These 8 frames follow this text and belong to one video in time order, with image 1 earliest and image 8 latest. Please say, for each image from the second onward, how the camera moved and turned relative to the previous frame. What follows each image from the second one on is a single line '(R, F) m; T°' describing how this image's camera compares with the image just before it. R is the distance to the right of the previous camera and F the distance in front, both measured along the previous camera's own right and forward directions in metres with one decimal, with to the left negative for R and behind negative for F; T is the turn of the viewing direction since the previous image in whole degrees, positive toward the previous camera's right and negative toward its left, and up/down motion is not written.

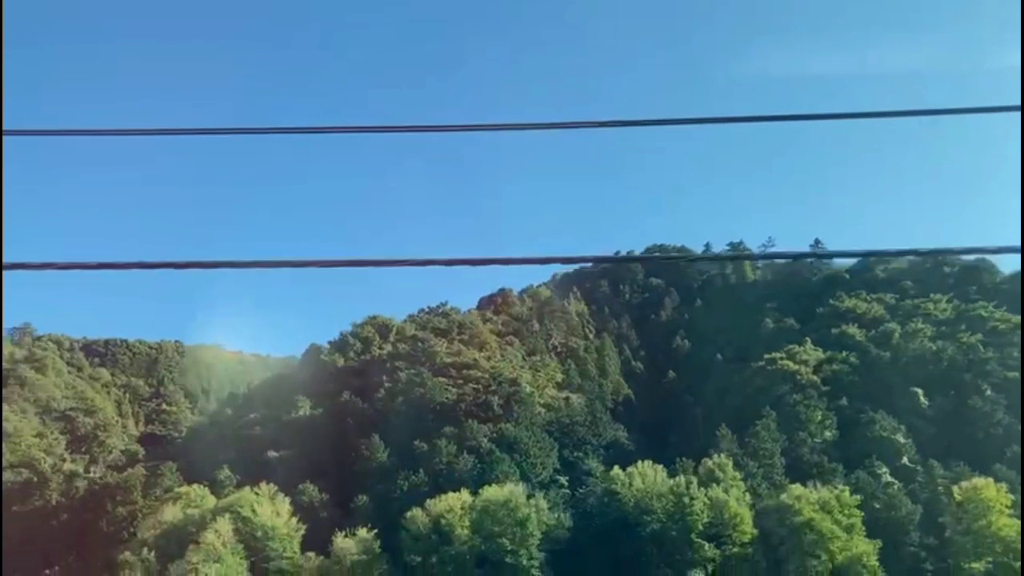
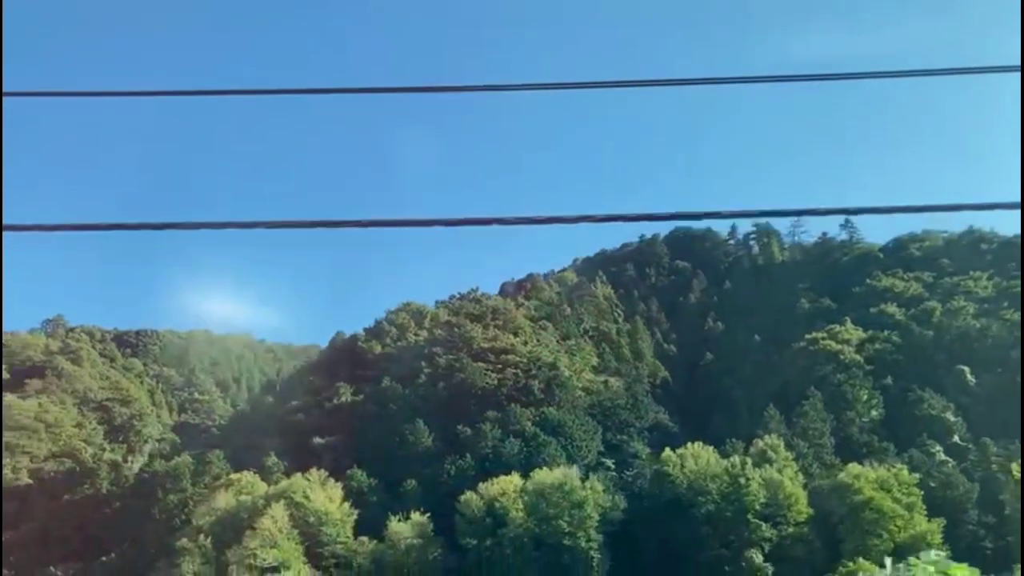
(-1.0, 0.0) m; -1°
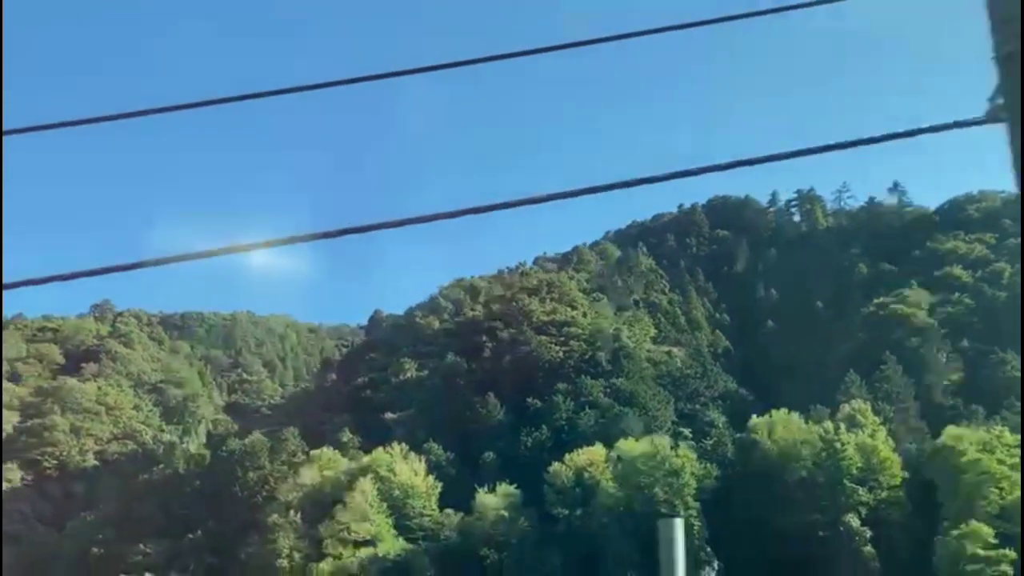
(-1.8, +0.1) m; -1°
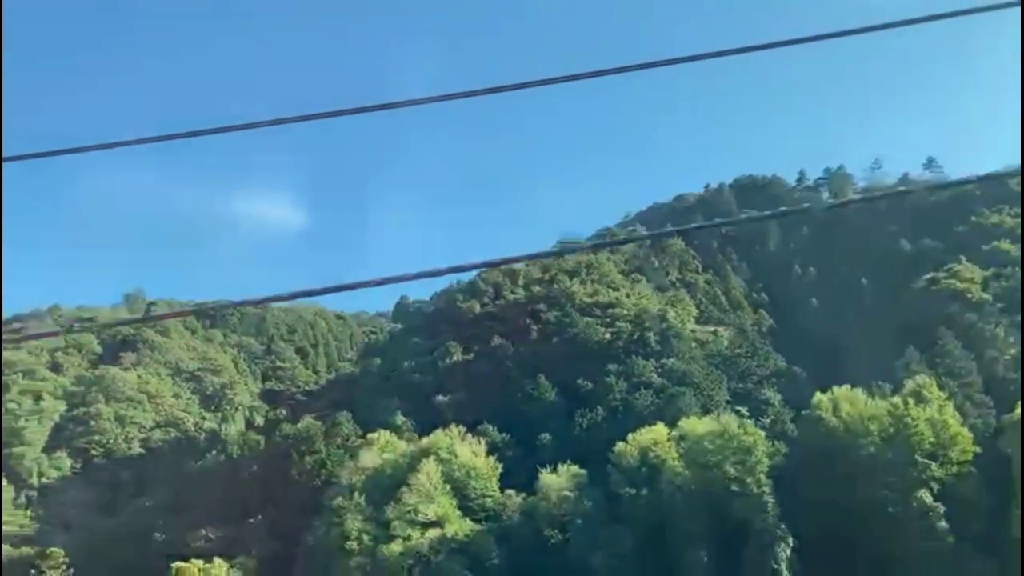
(-1.4, +0.1) m; -1°
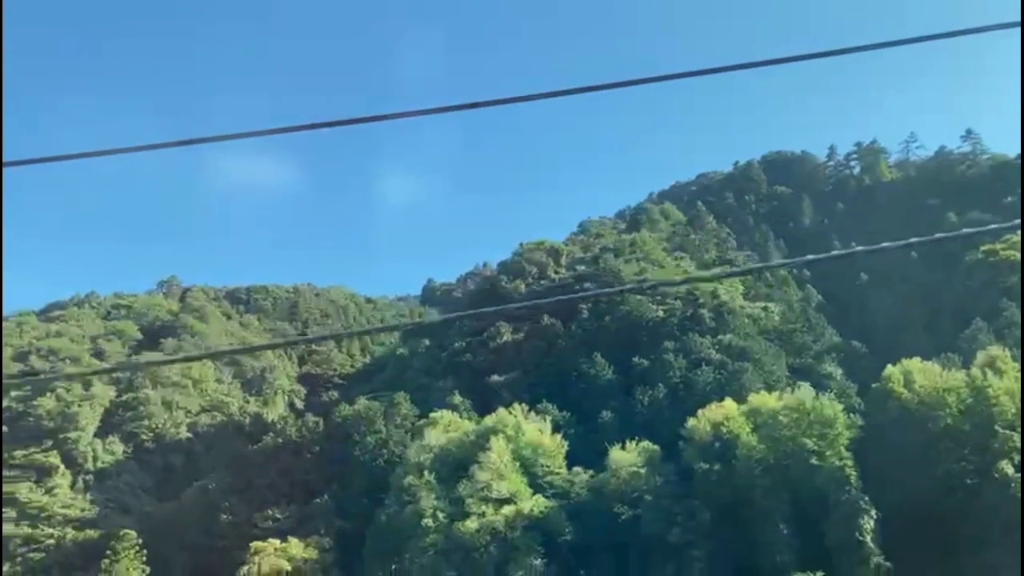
(-1.6, +0.1) m; -1°
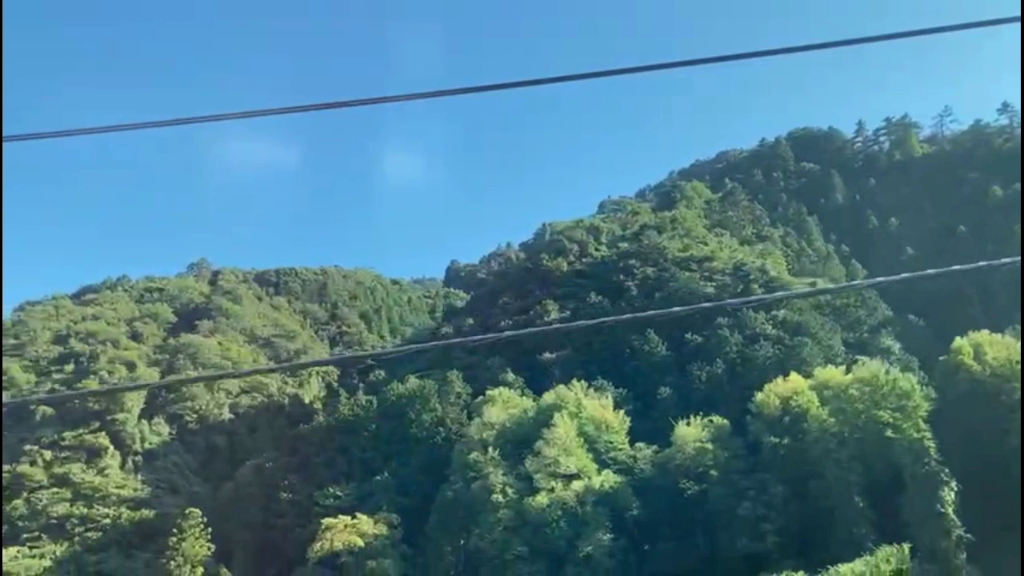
(-1.6, +0.1) m; -1°
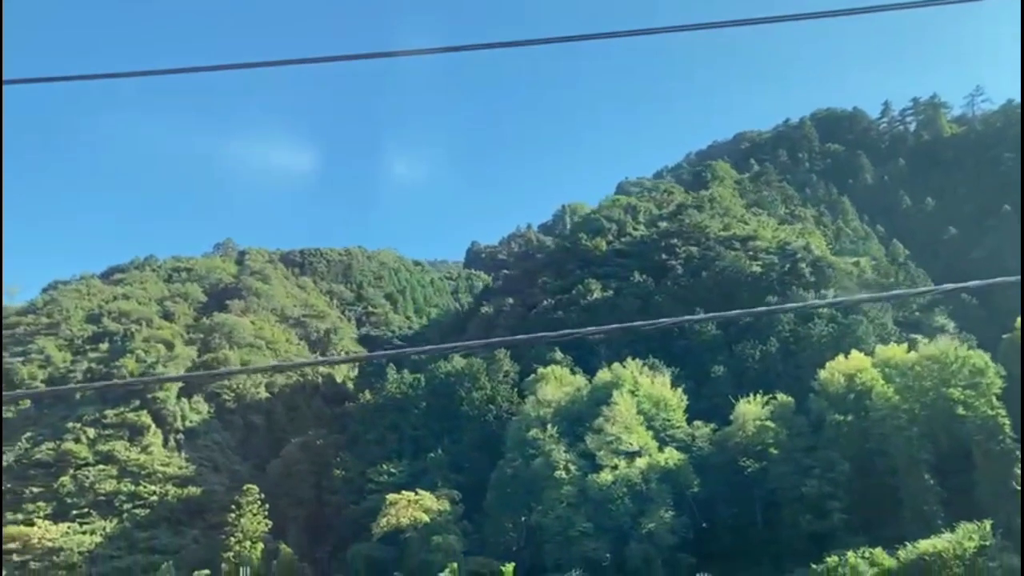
(-1.6, +0.1) m; 0°
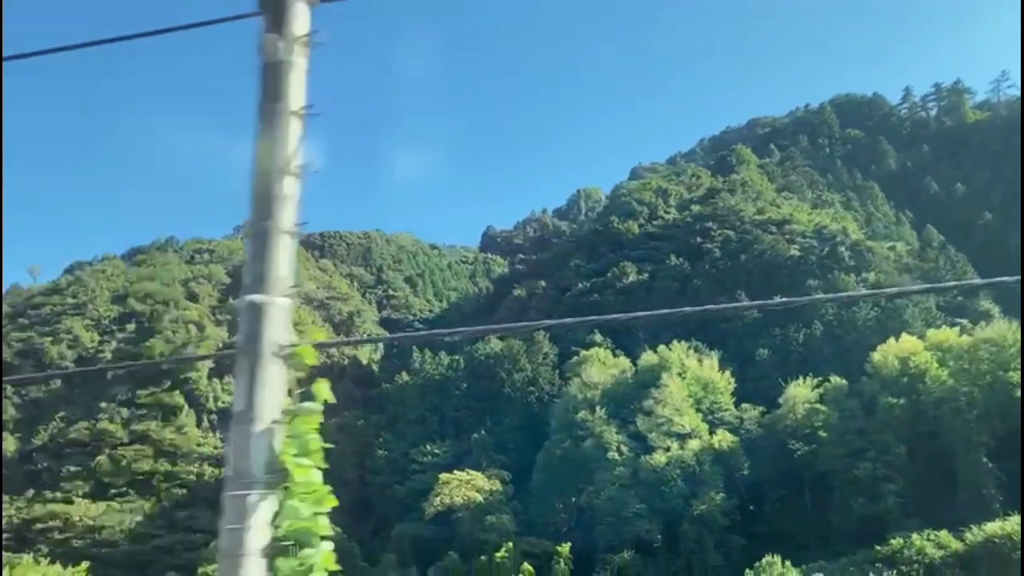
(-1.4, +0.1) m; 0°
